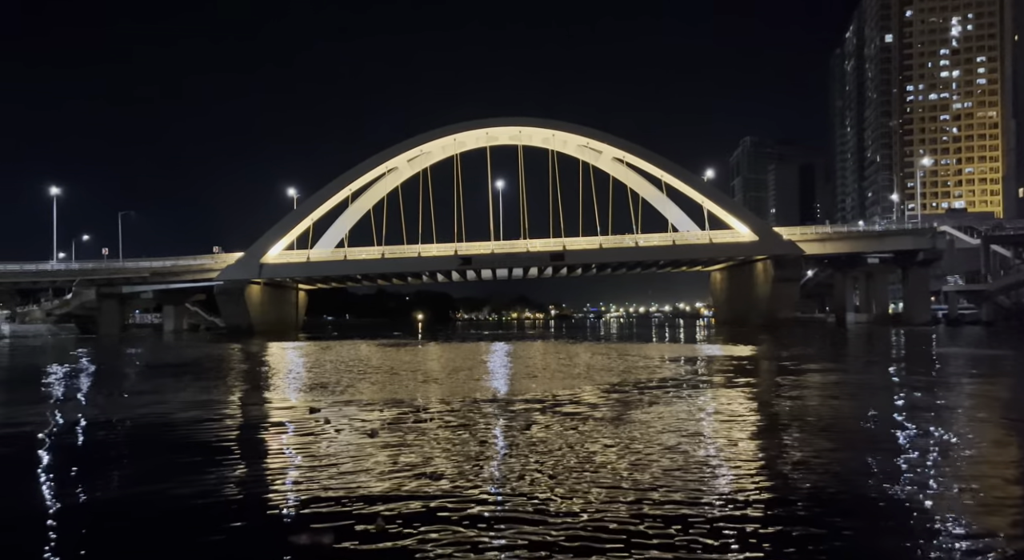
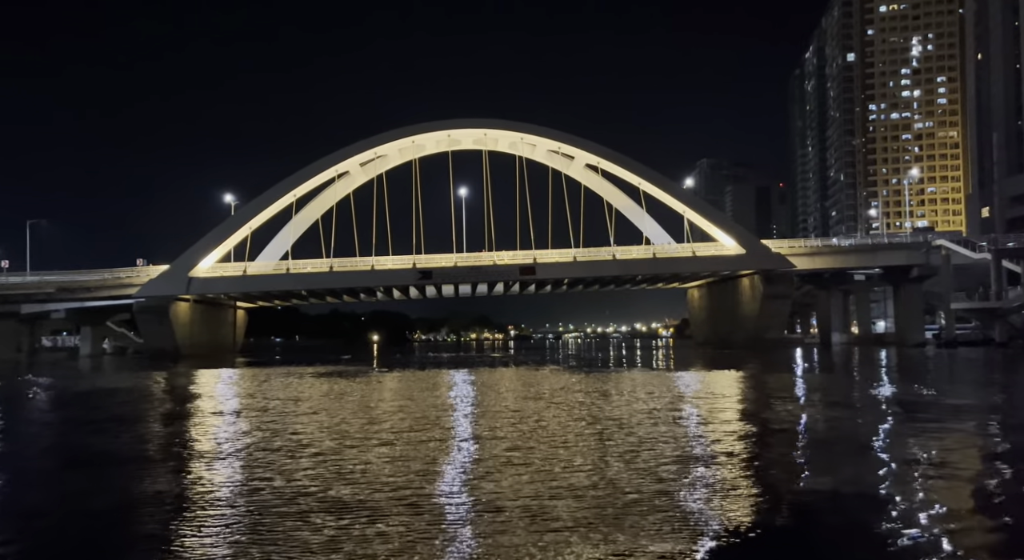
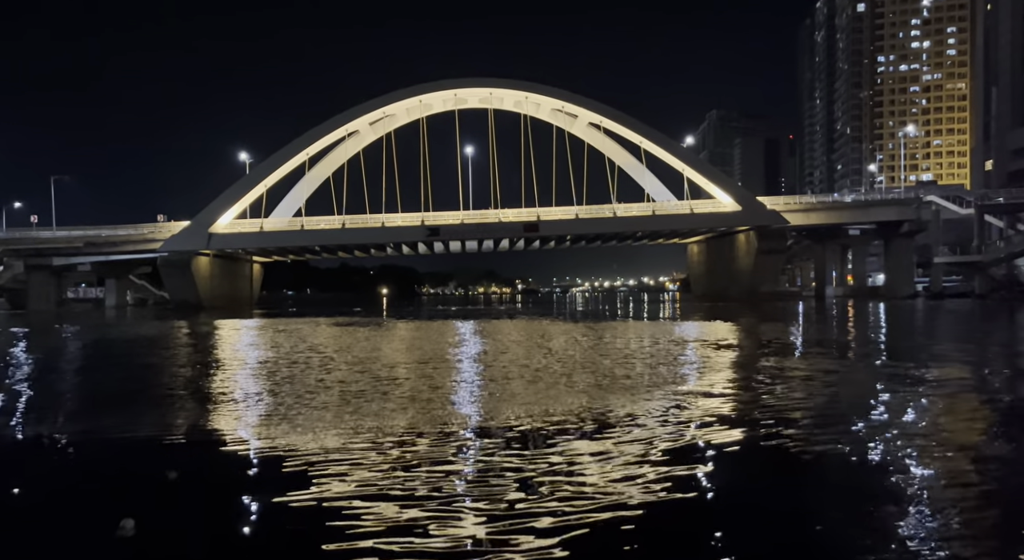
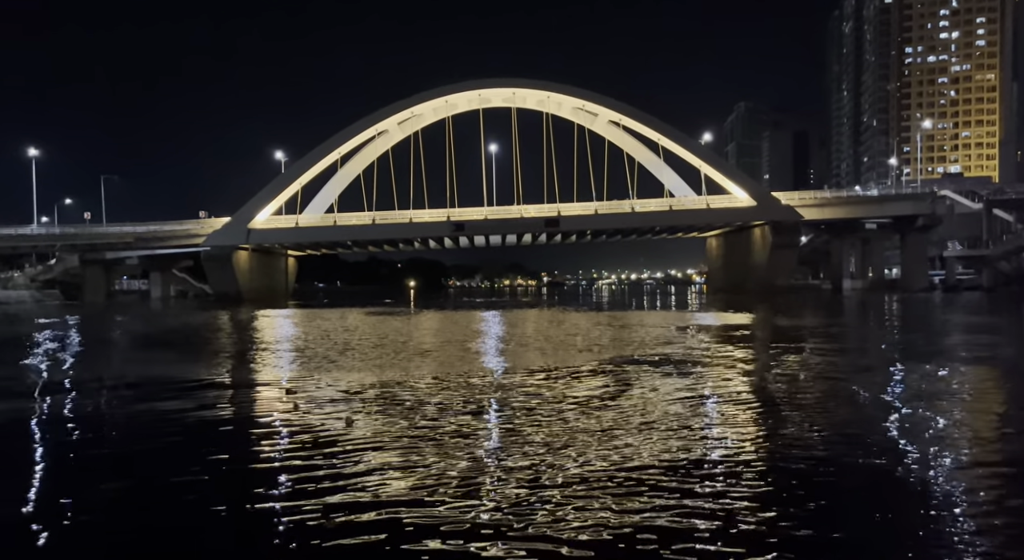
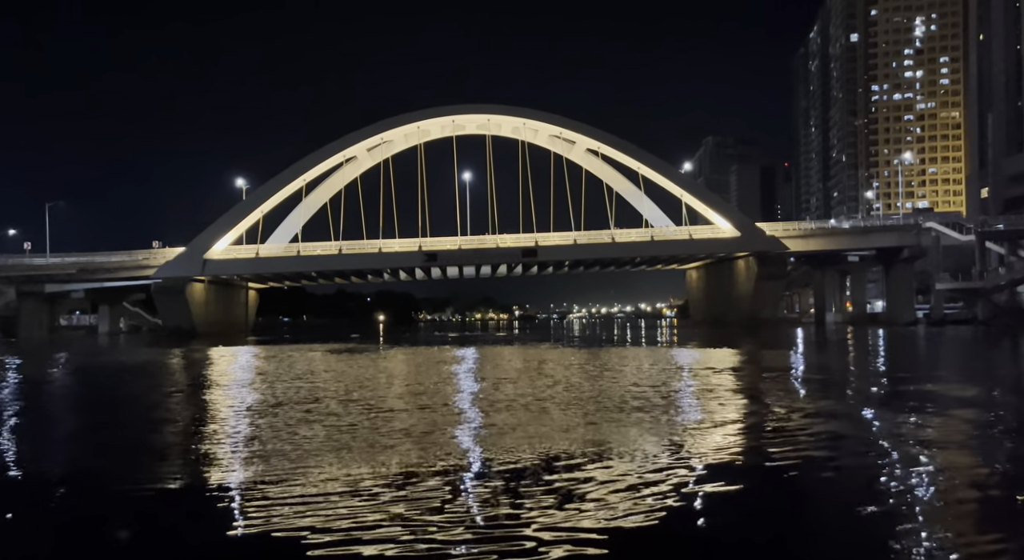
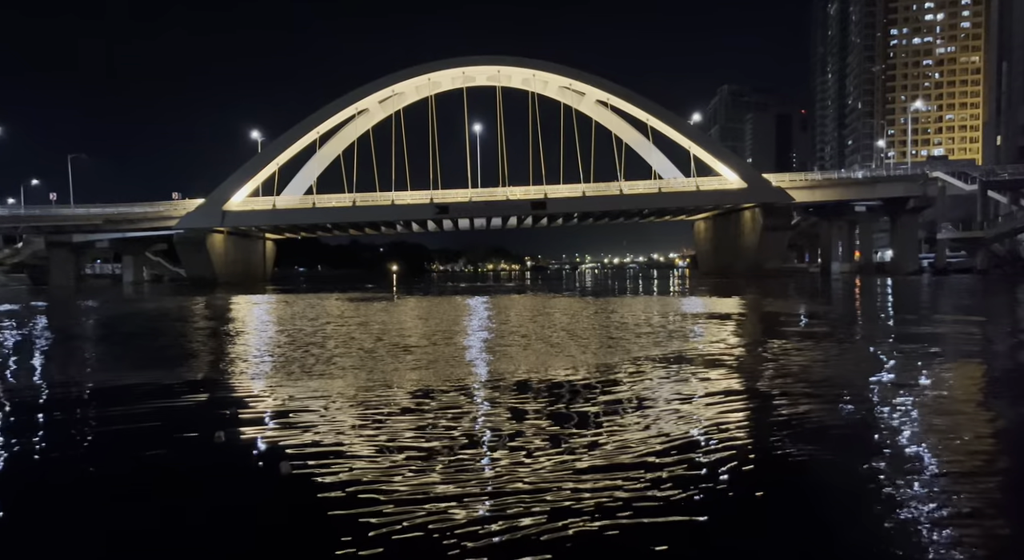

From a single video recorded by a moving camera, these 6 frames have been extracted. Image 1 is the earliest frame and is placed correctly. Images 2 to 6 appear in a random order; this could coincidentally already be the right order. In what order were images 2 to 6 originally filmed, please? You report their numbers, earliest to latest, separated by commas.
4, 6, 3, 5, 2
